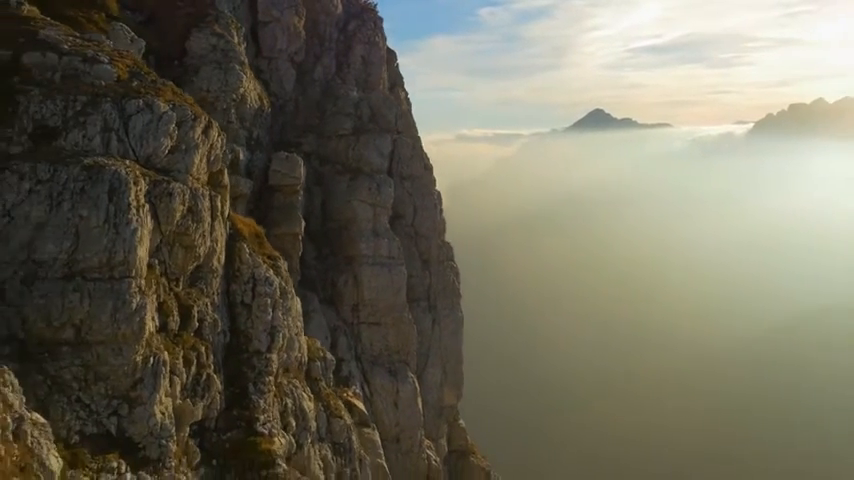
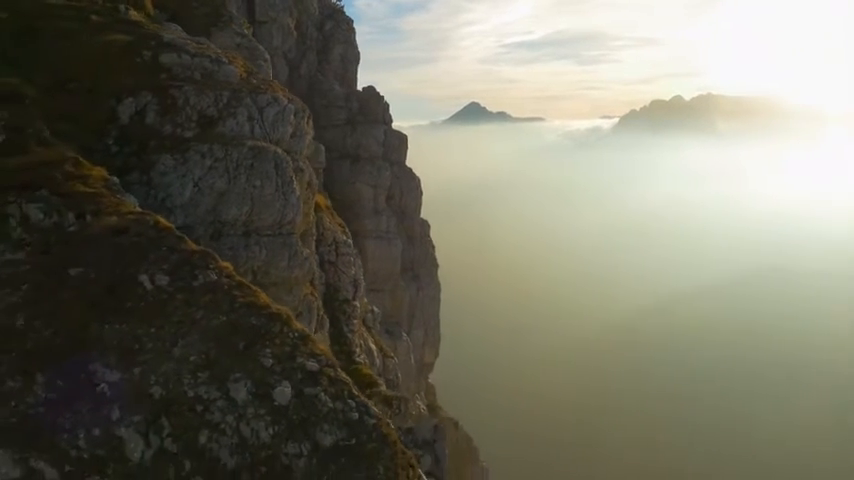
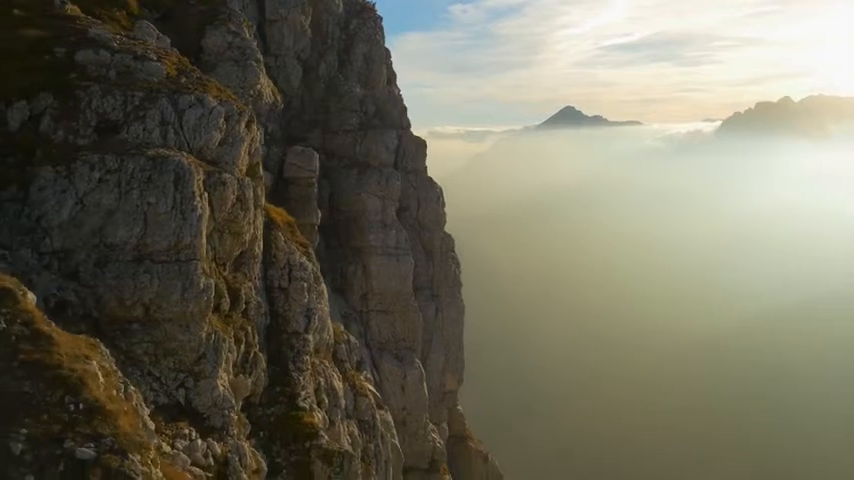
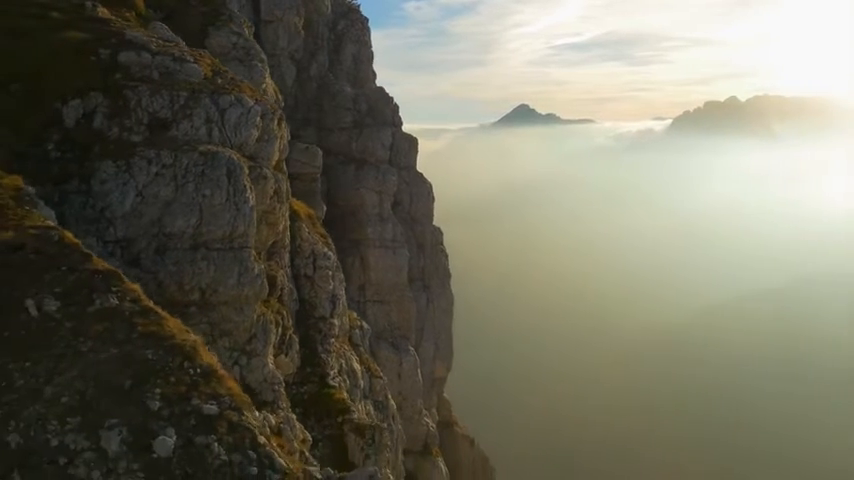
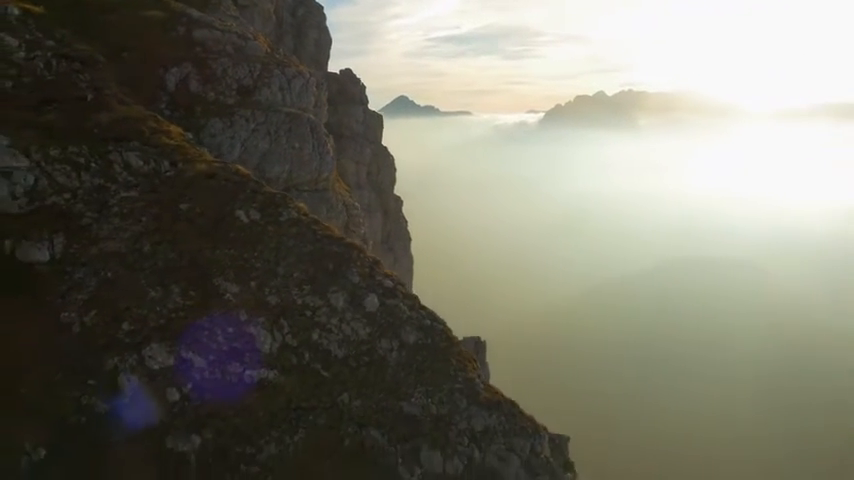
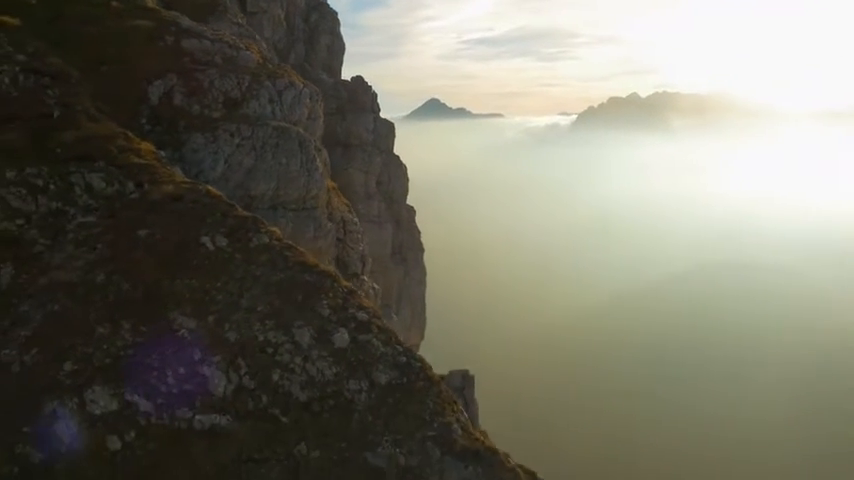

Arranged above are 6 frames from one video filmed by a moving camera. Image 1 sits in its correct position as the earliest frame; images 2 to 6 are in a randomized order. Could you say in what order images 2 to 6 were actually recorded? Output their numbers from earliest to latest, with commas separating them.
3, 4, 2, 6, 5
